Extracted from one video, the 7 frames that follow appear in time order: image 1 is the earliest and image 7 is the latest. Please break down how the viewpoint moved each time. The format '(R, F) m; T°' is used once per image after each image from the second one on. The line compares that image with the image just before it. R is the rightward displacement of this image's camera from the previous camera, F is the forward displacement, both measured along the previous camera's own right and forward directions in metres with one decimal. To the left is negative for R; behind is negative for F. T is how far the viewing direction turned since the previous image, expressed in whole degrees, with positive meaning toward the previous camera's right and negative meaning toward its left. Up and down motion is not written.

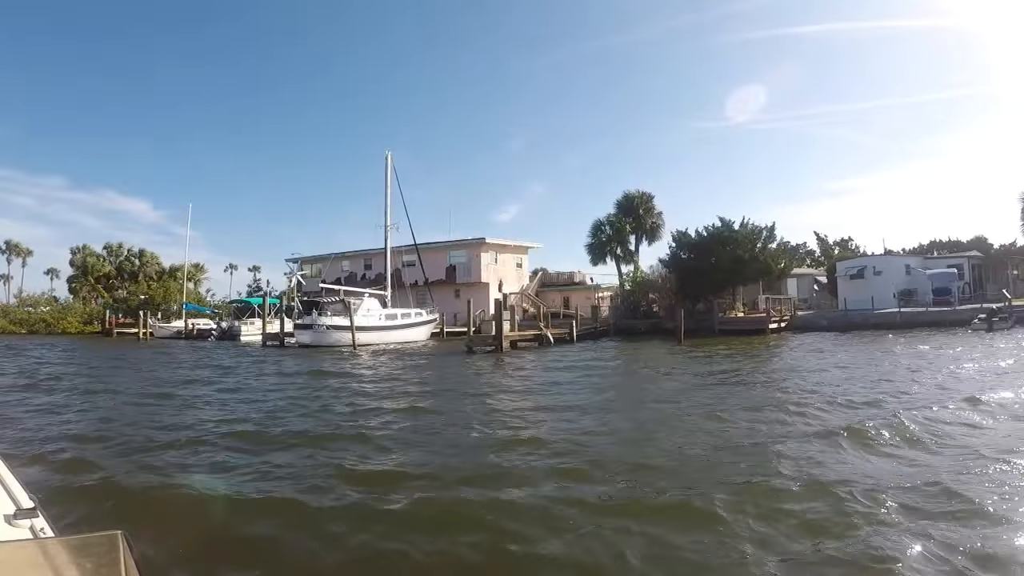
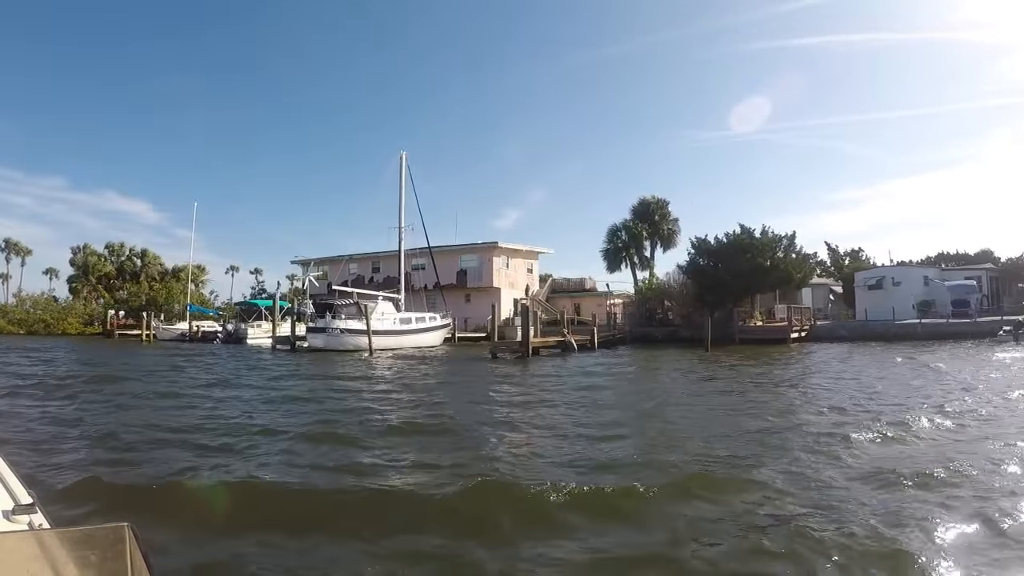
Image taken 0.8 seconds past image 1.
(-0.6, +0.4) m; 0°
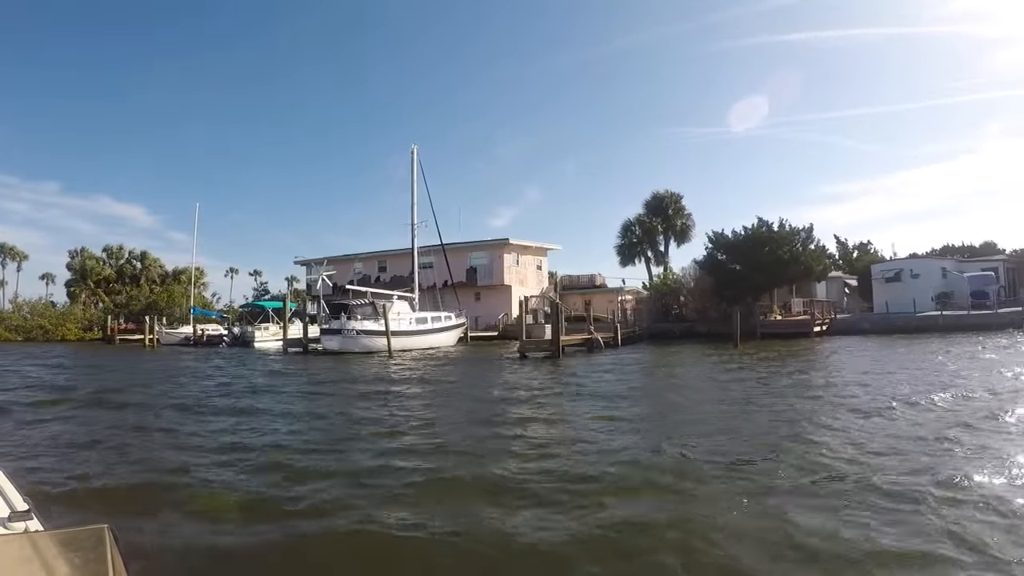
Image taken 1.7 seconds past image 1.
(-0.6, +0.5) m; 0°
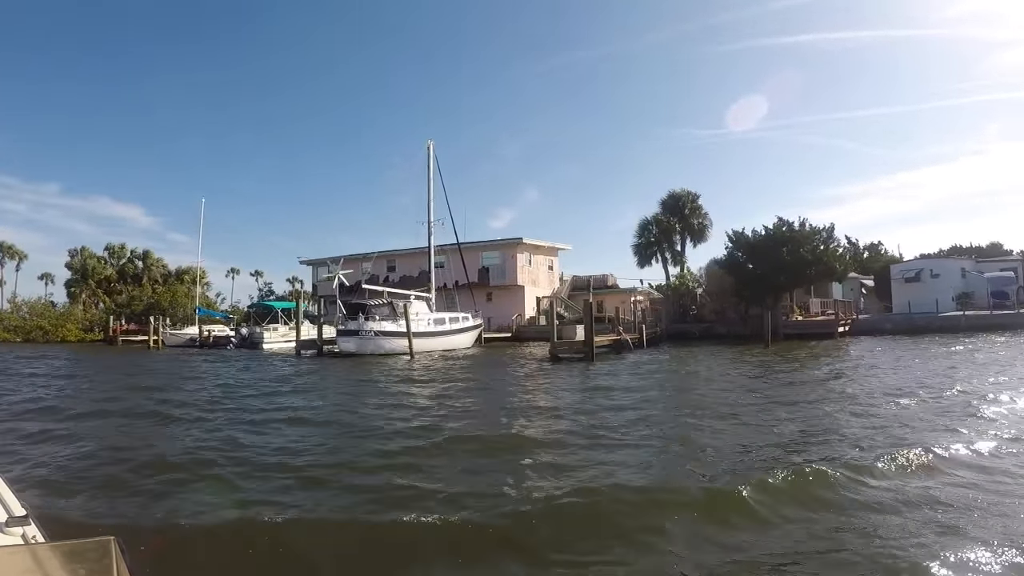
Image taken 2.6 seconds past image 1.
(-0.6, +0.4) m; 0°
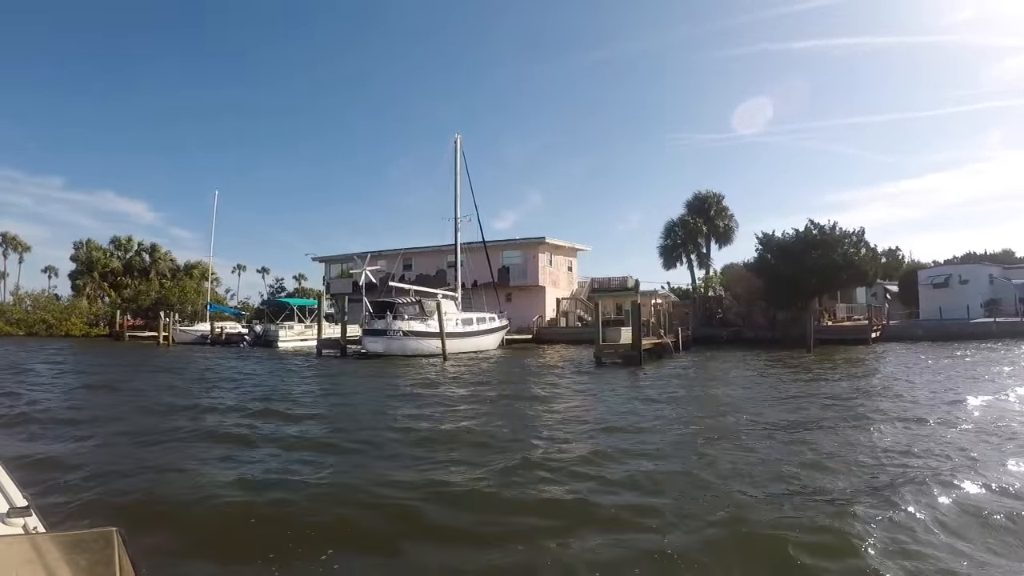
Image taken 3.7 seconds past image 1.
(-0.8, +0.4) m; 0°
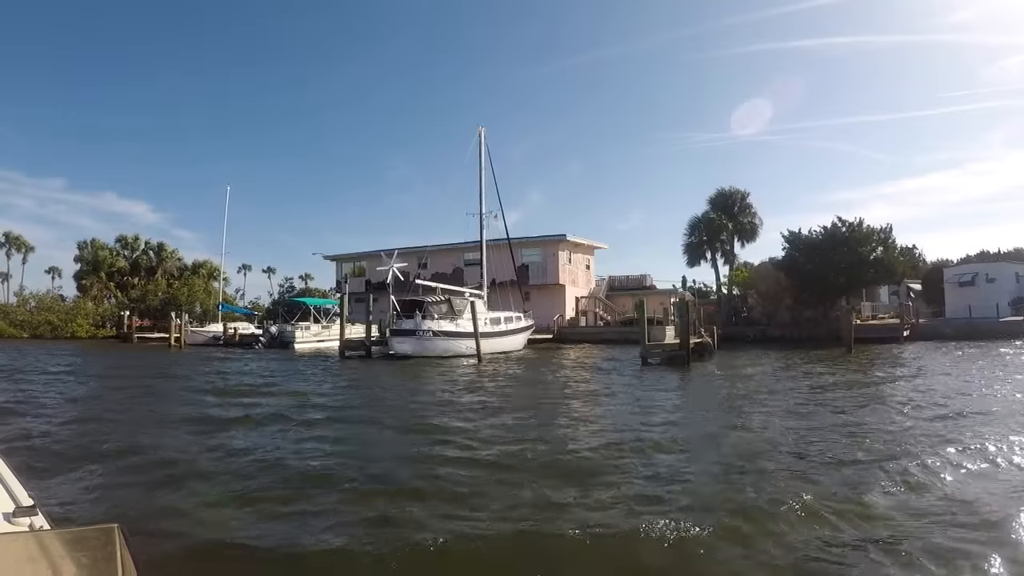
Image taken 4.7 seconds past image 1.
(-0.8, +0.4) m; 0°
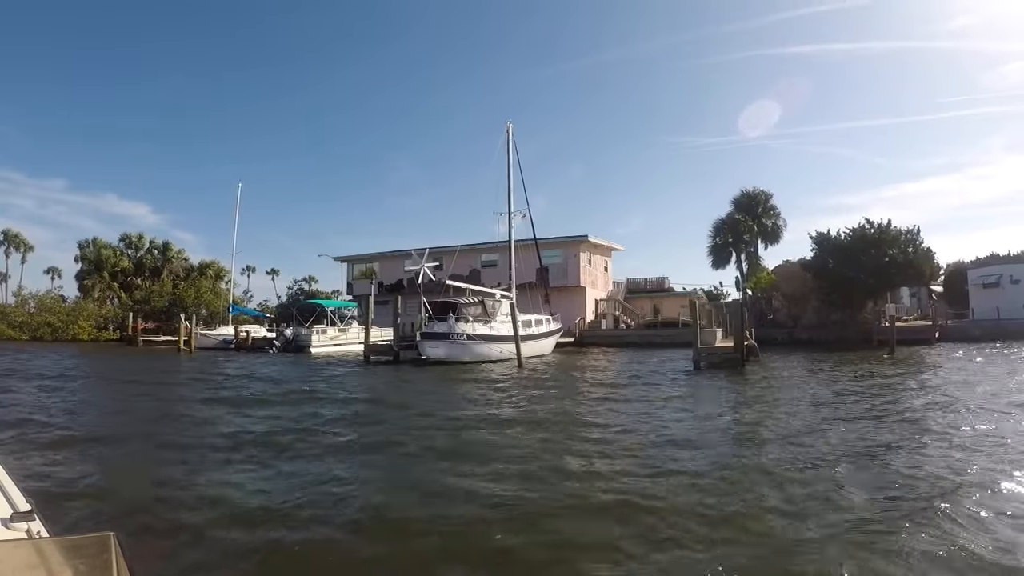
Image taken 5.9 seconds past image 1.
(-0.9, +0.3) m; 0°
